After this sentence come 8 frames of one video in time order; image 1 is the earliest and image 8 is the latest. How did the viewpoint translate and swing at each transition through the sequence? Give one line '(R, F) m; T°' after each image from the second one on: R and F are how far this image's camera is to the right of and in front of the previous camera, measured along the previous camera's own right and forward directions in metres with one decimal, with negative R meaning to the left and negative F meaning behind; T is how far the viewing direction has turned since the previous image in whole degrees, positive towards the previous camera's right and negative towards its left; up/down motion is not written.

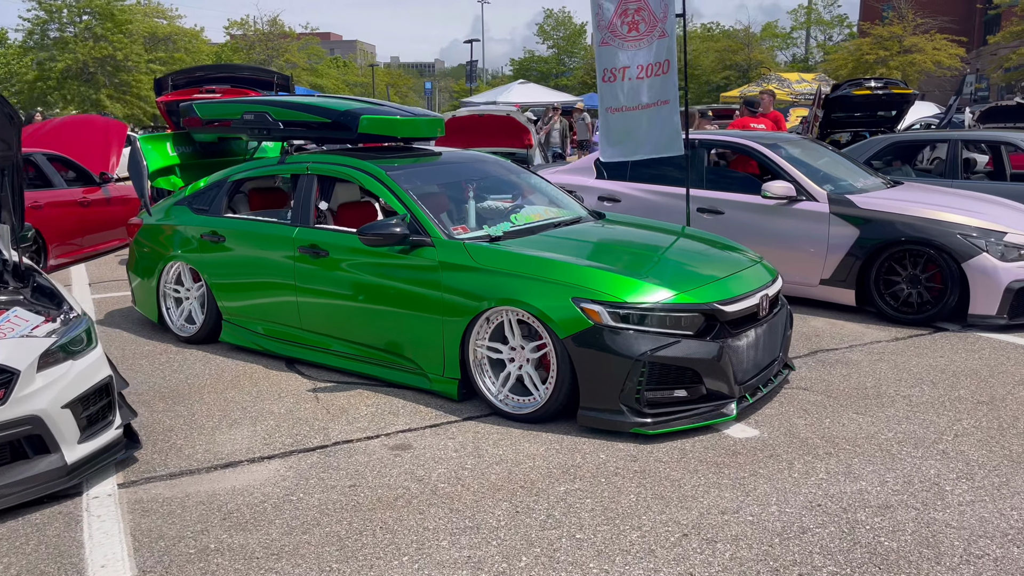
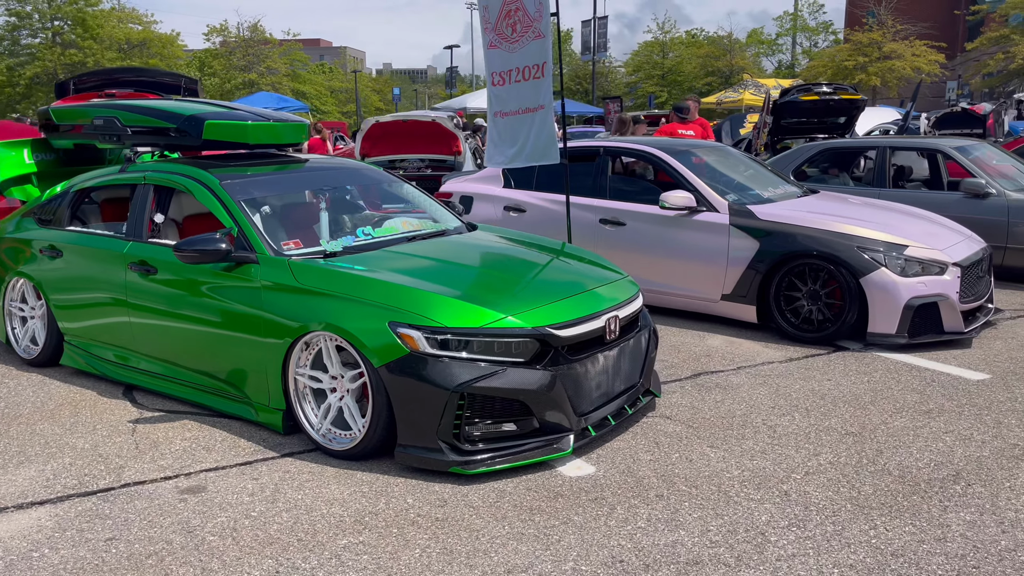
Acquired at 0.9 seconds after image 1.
(+0.8, +0.4) m; +1°
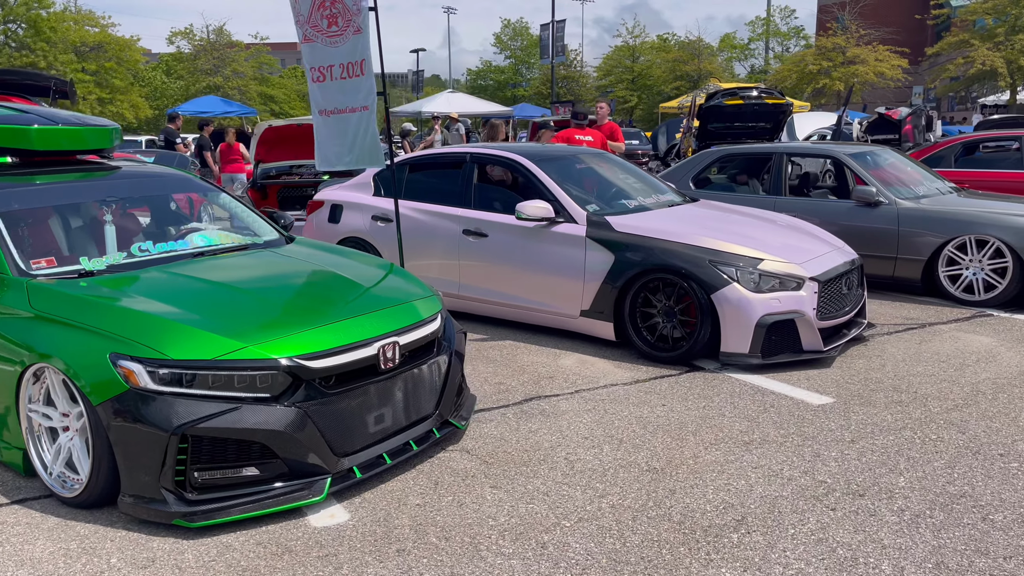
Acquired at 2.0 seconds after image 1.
(+0.9, +0.4) m; +1°
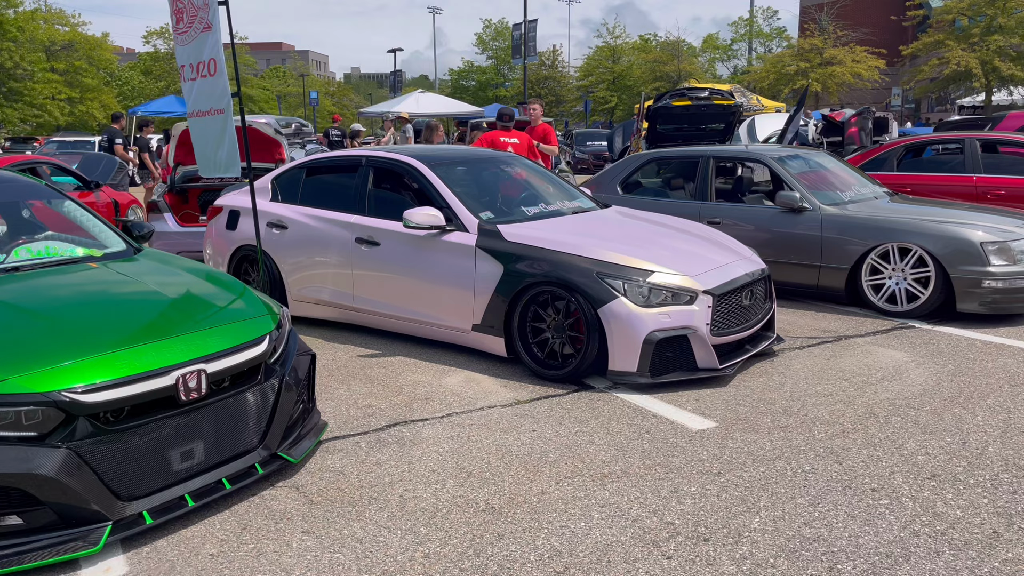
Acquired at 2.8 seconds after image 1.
(+0.7, +0.3) m; +1°
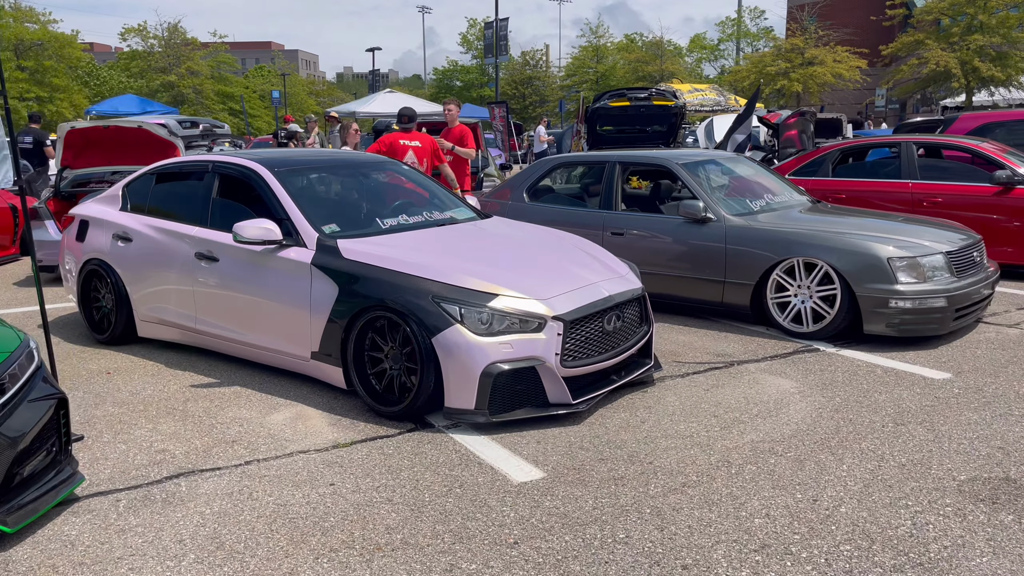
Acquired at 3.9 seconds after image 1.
(+0.9, +0.5) m; +1°
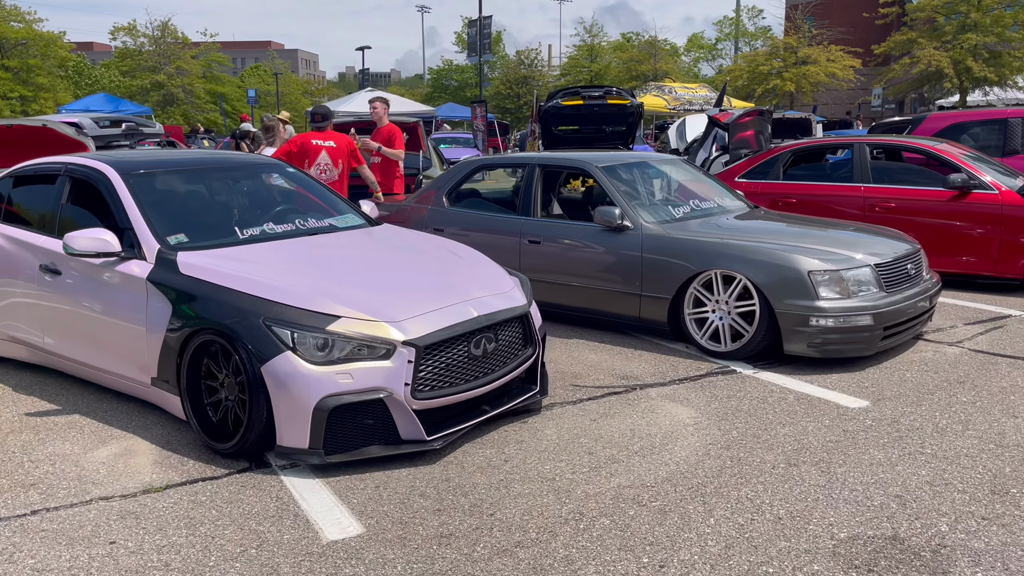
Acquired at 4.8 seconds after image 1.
(+0.7, +0.5) m; 0°
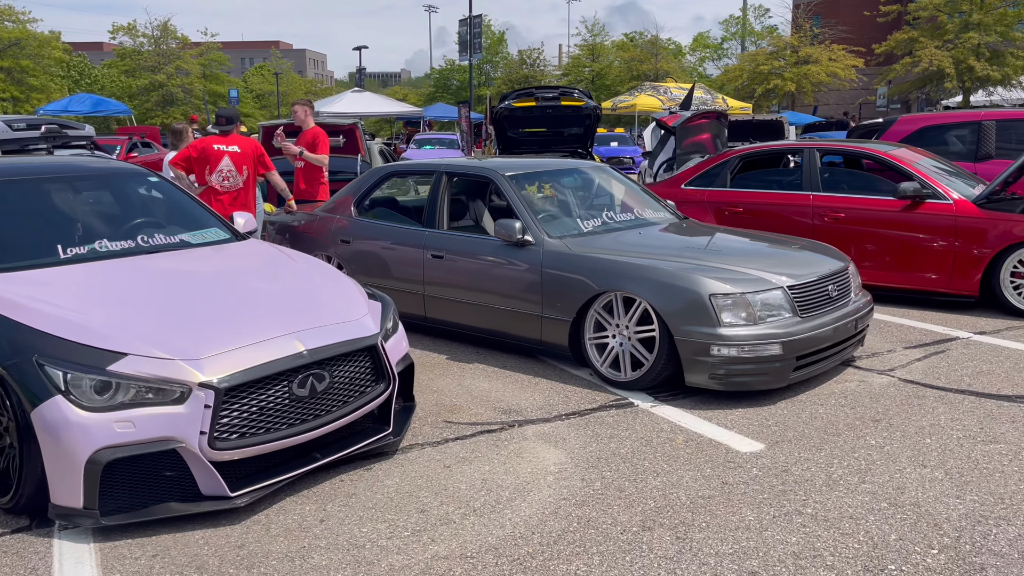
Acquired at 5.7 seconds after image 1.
(+0.8, +0.5) m; -1°
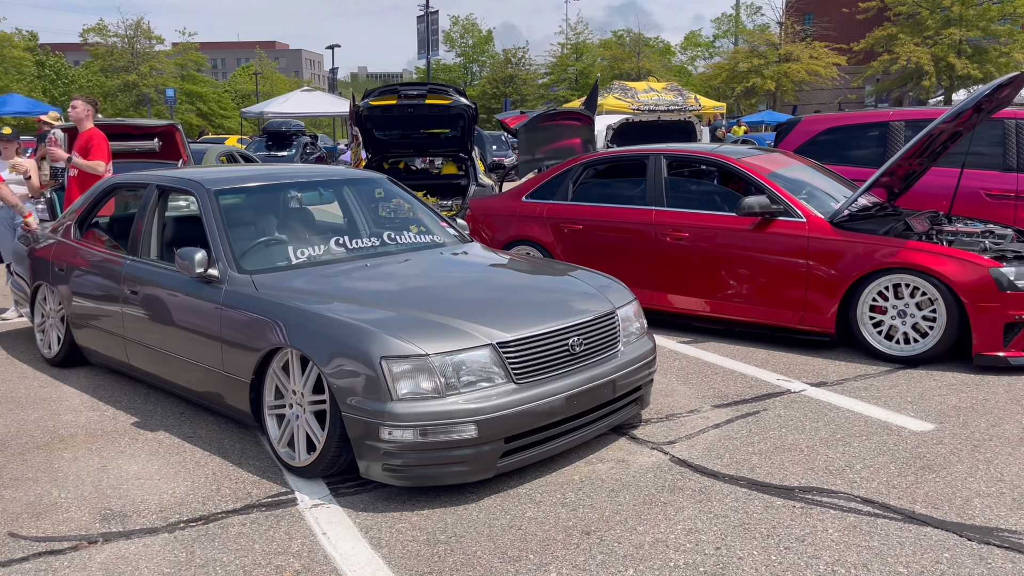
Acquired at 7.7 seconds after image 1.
(+1.6, +1.1) m; 0°
